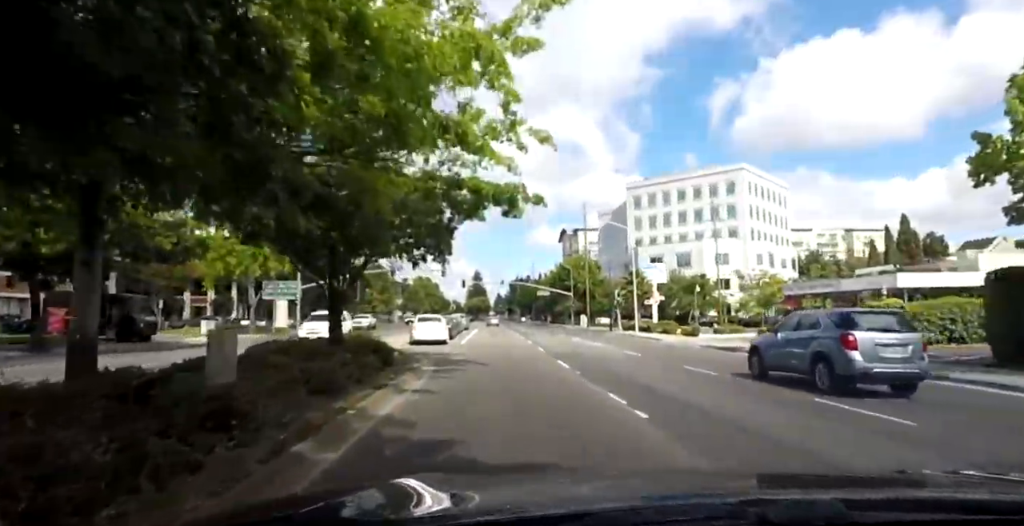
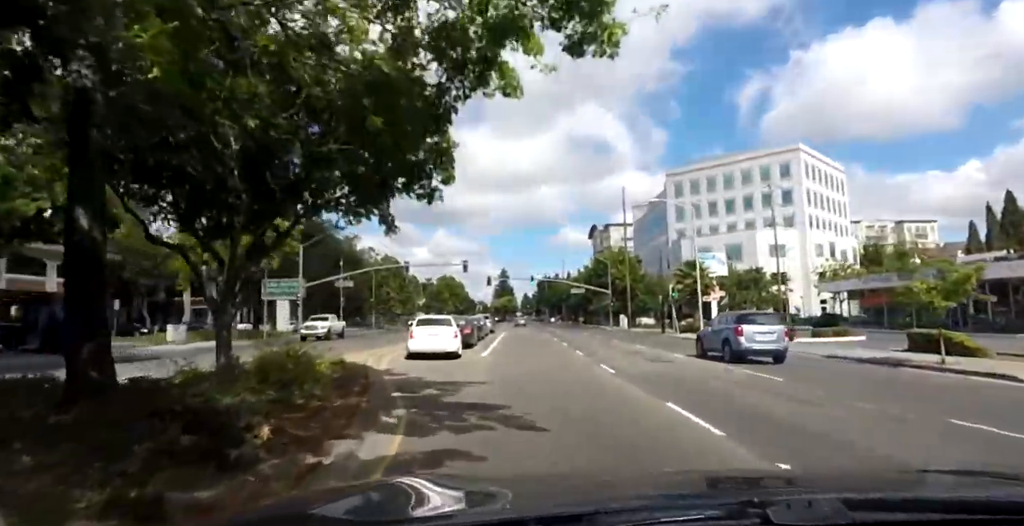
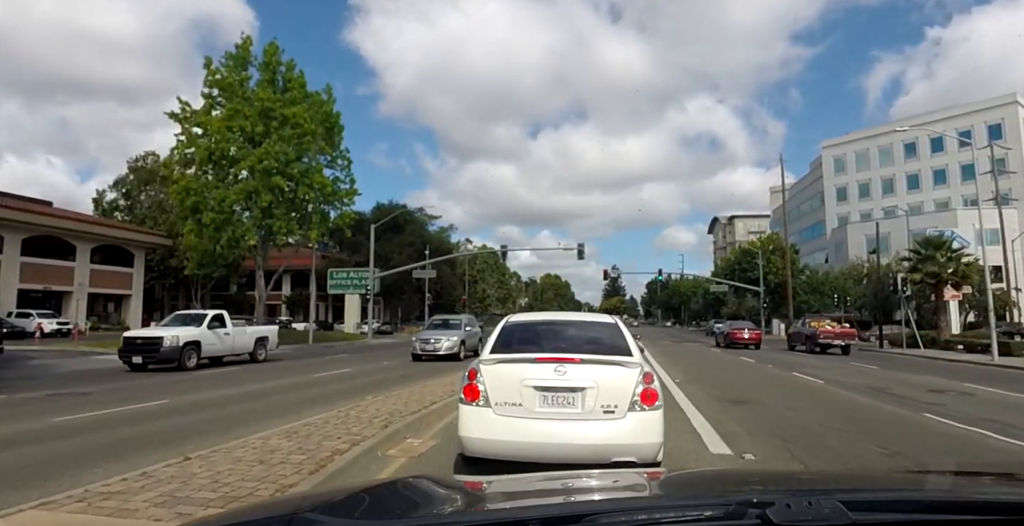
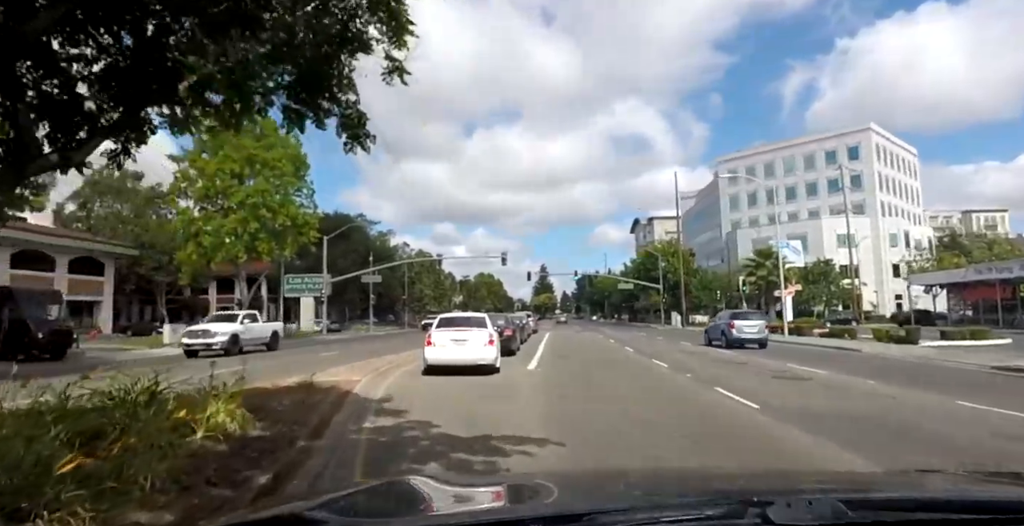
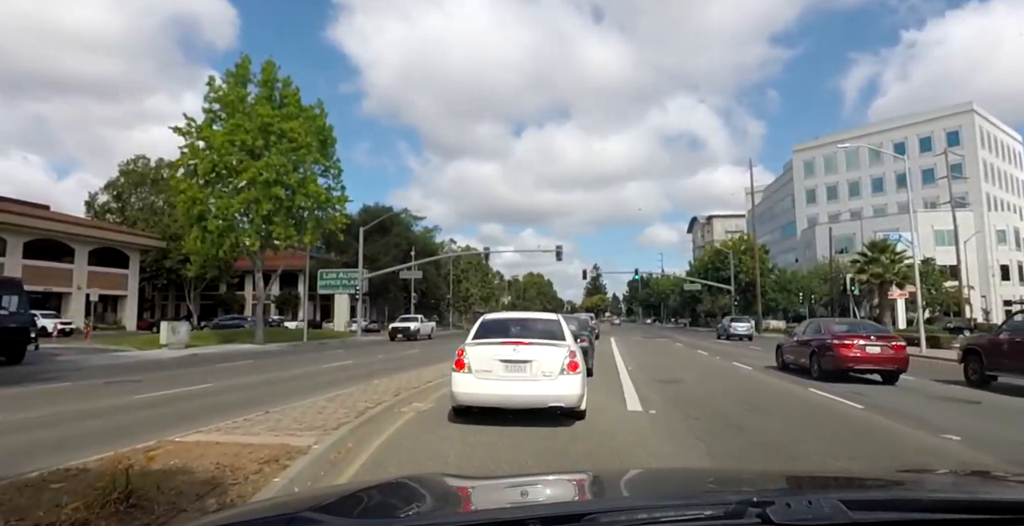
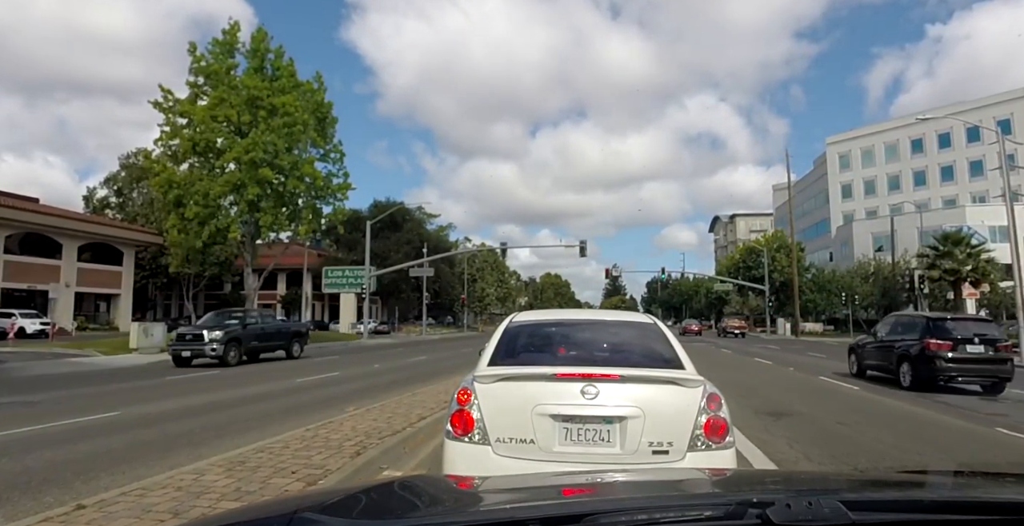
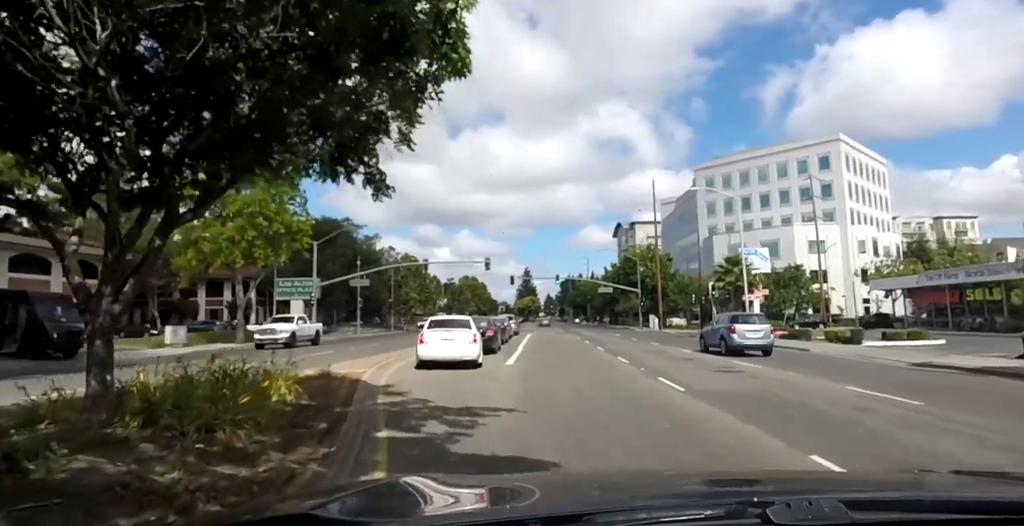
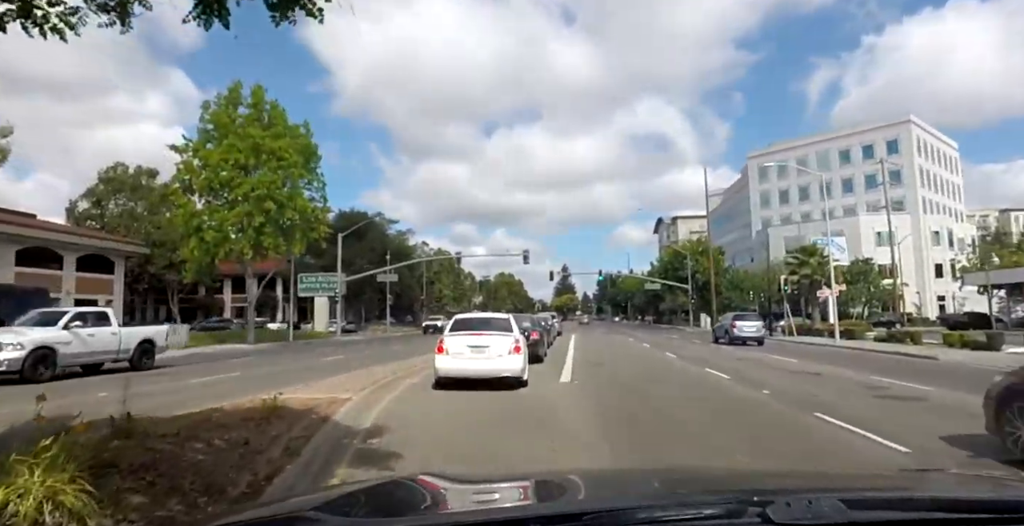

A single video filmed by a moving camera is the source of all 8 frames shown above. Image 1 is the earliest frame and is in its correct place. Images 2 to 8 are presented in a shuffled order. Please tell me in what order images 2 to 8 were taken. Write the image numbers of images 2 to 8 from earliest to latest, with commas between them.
2, 7, 4, 8, 5, 3, 6
